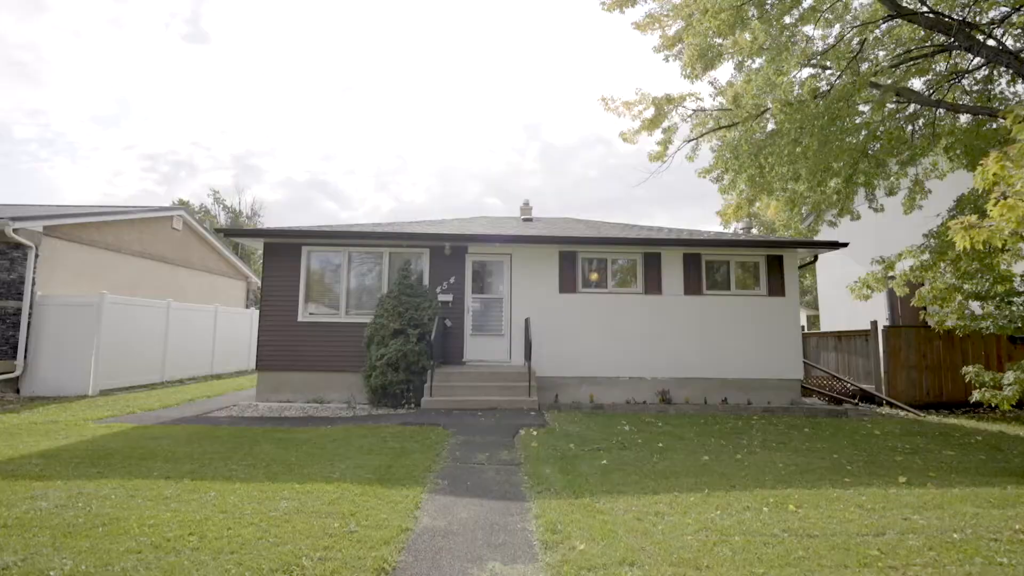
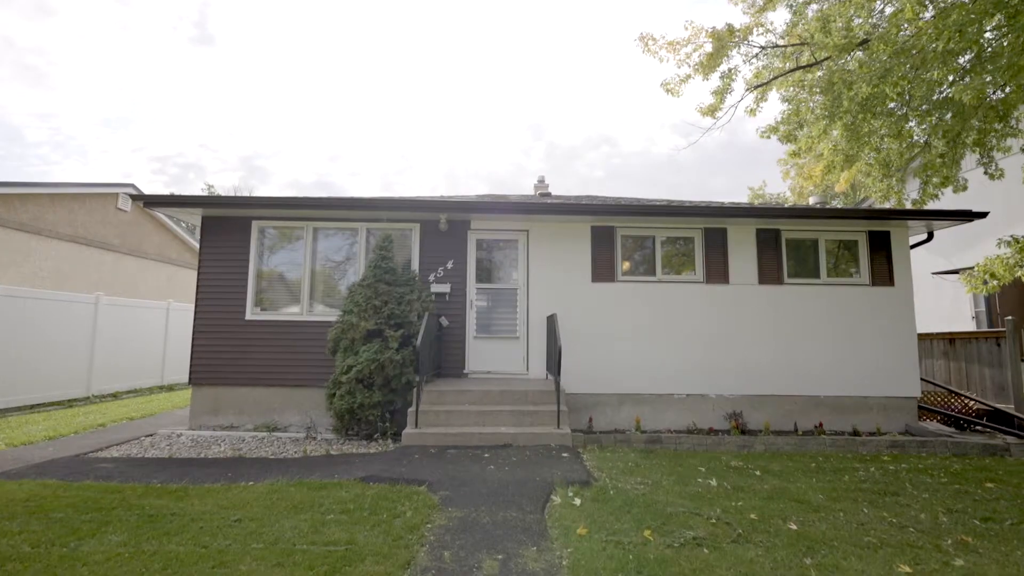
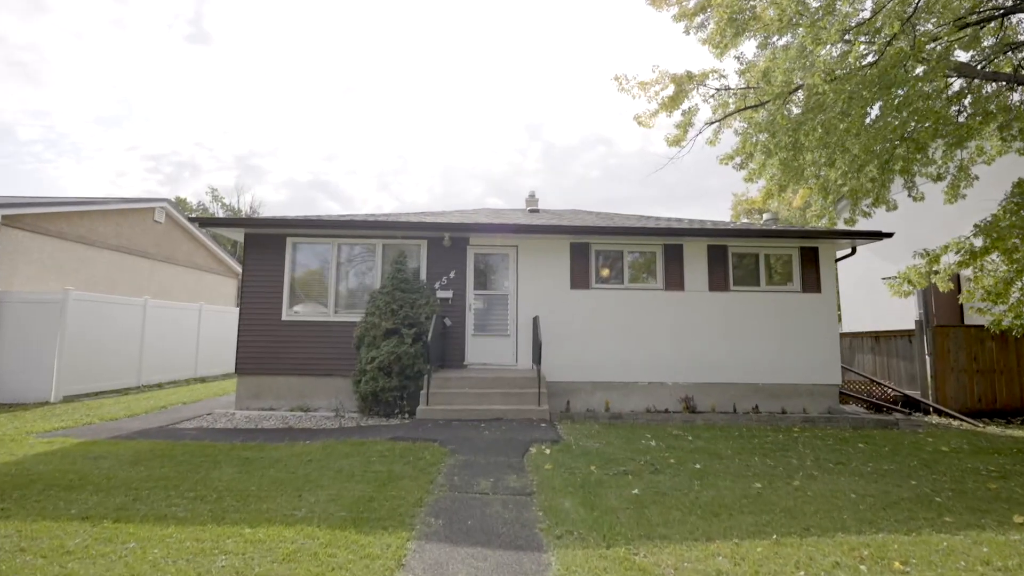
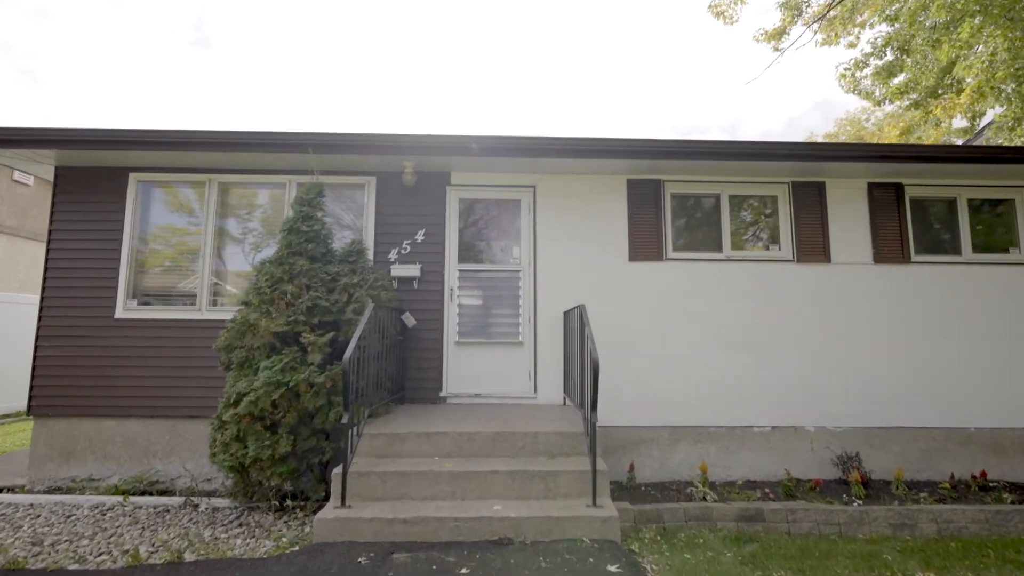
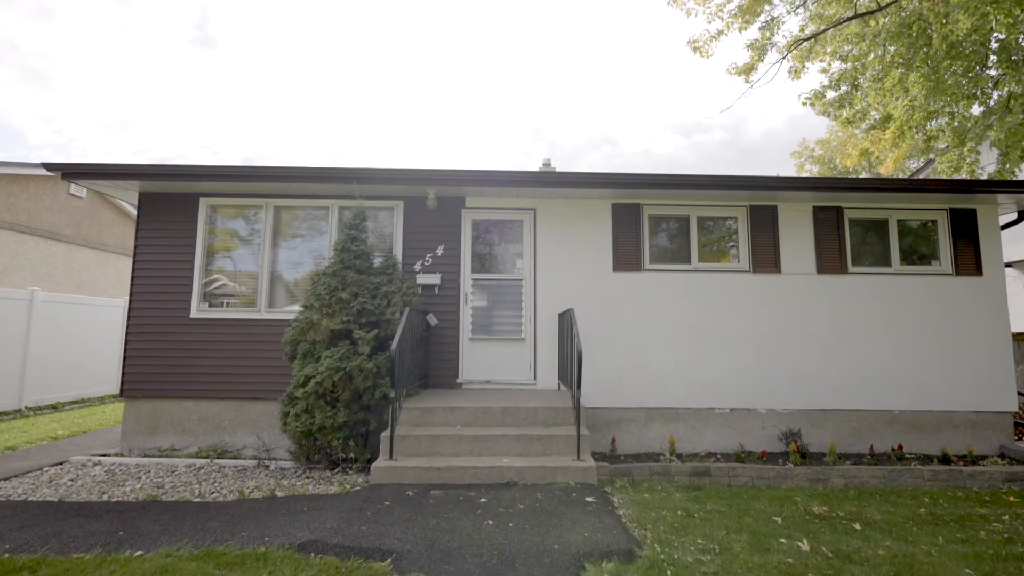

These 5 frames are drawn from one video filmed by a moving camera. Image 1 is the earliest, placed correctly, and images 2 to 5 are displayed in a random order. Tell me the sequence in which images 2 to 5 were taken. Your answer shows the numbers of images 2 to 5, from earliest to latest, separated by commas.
3, 2, 5, 4
